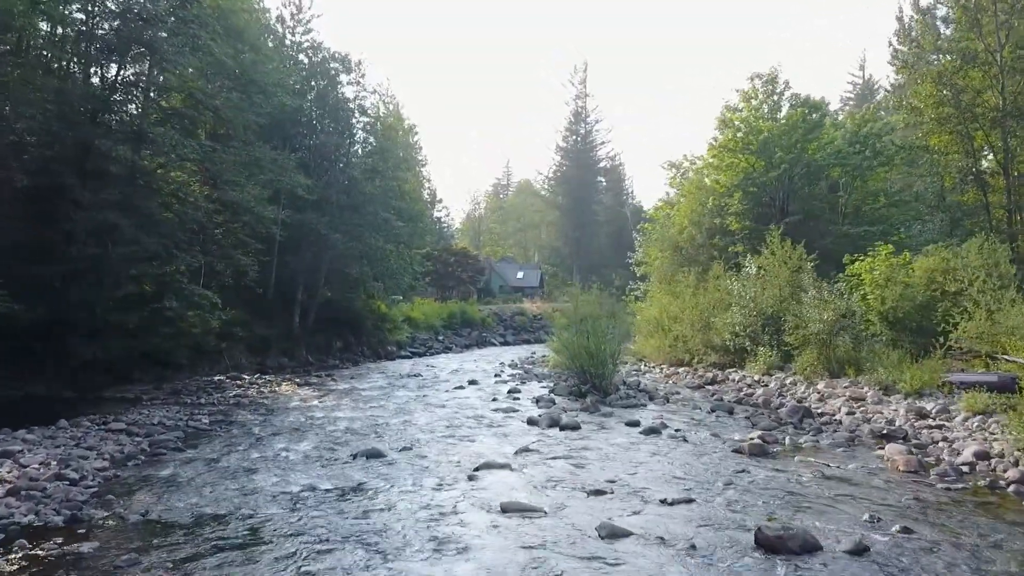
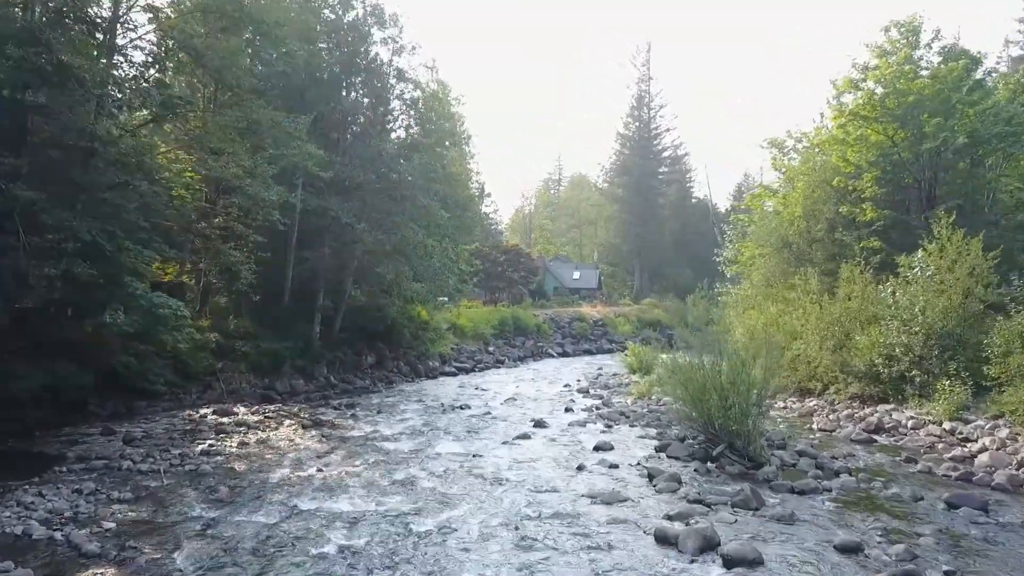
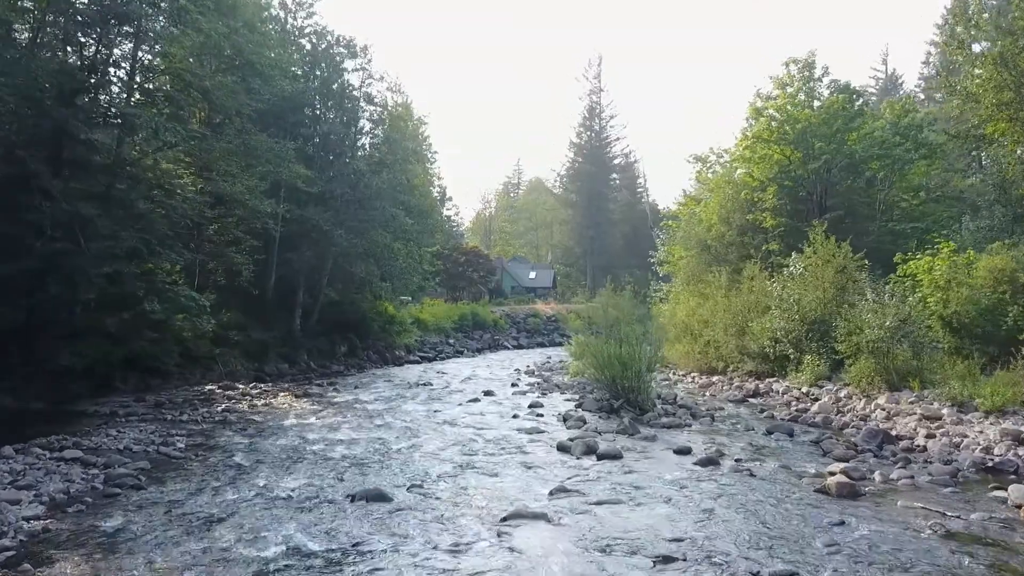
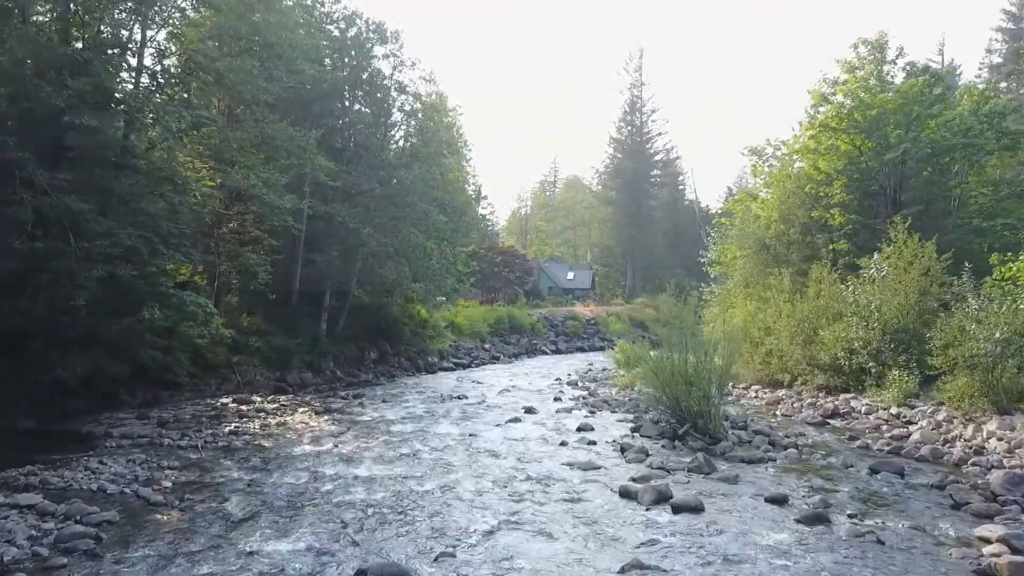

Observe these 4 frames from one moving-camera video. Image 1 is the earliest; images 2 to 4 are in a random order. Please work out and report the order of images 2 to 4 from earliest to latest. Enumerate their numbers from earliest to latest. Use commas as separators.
3, 4, 2
